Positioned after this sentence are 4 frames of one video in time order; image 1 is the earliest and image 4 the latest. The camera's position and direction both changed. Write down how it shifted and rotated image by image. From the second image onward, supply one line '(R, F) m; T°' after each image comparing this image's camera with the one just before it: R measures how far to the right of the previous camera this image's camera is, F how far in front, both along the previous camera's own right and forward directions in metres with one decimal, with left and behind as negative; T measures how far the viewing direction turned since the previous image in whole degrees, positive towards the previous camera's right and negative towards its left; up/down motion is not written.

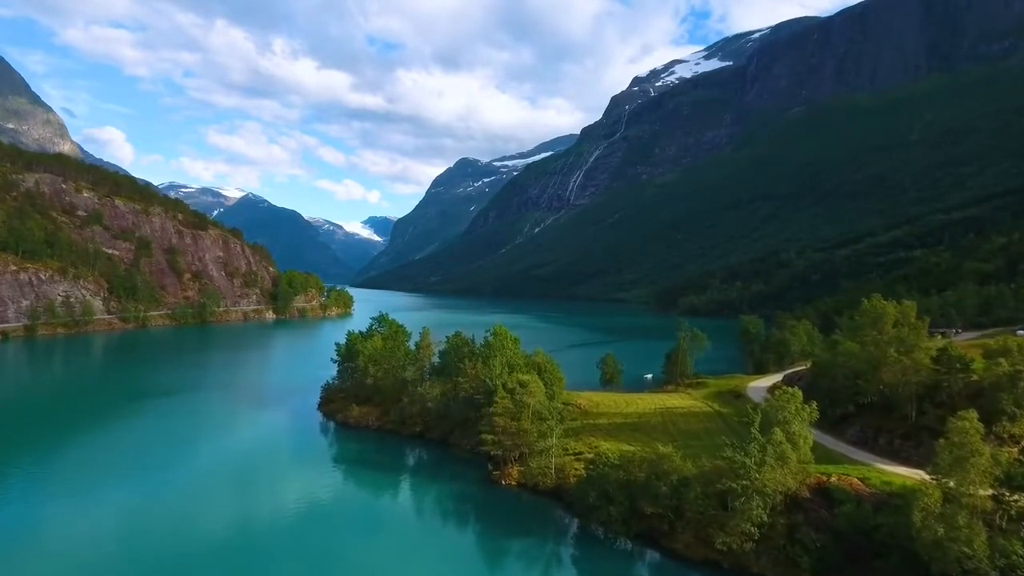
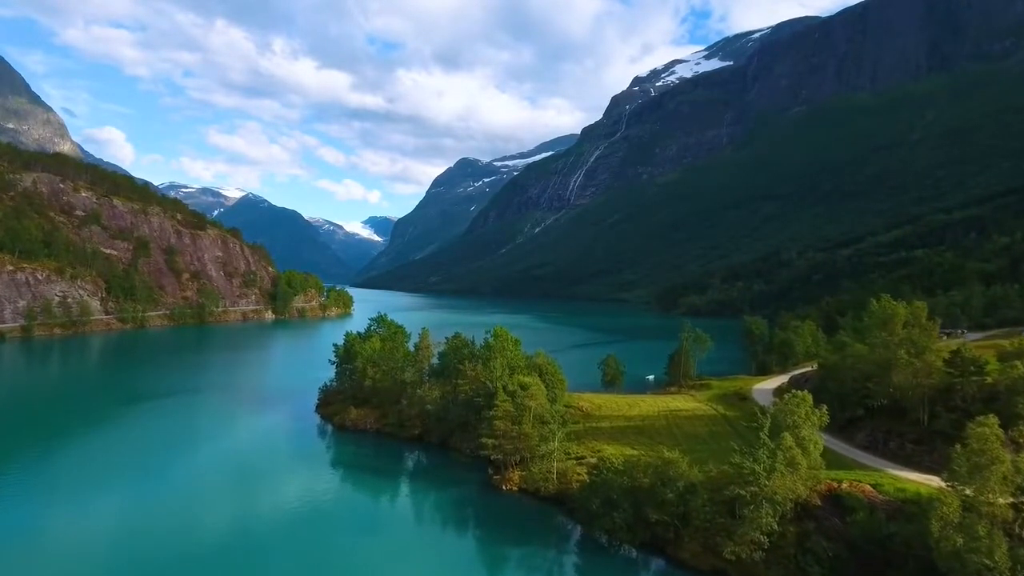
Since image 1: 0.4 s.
(-0.1, +1.1) m; 0°
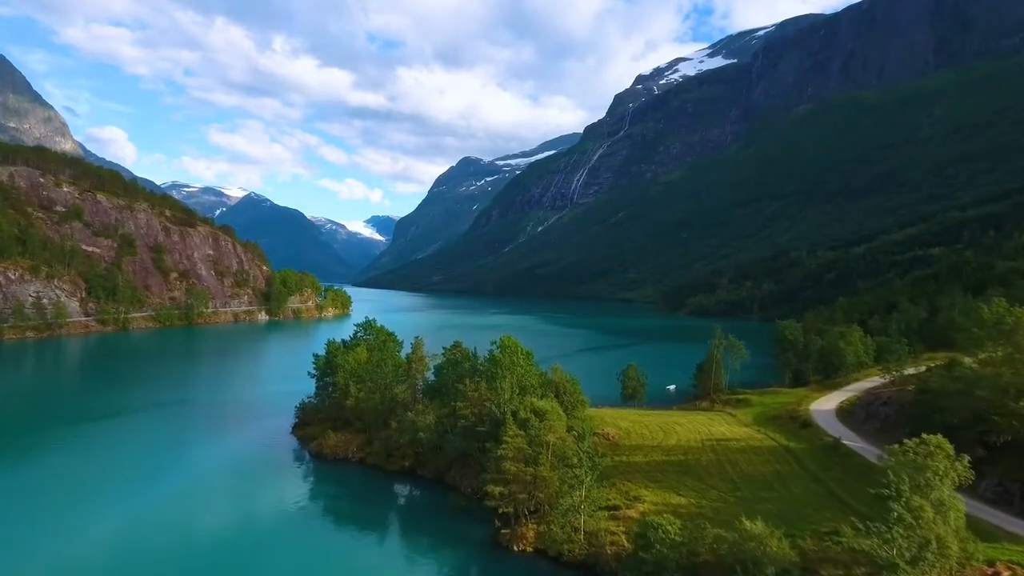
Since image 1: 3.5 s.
(-0.6, +10.3) m; 0°
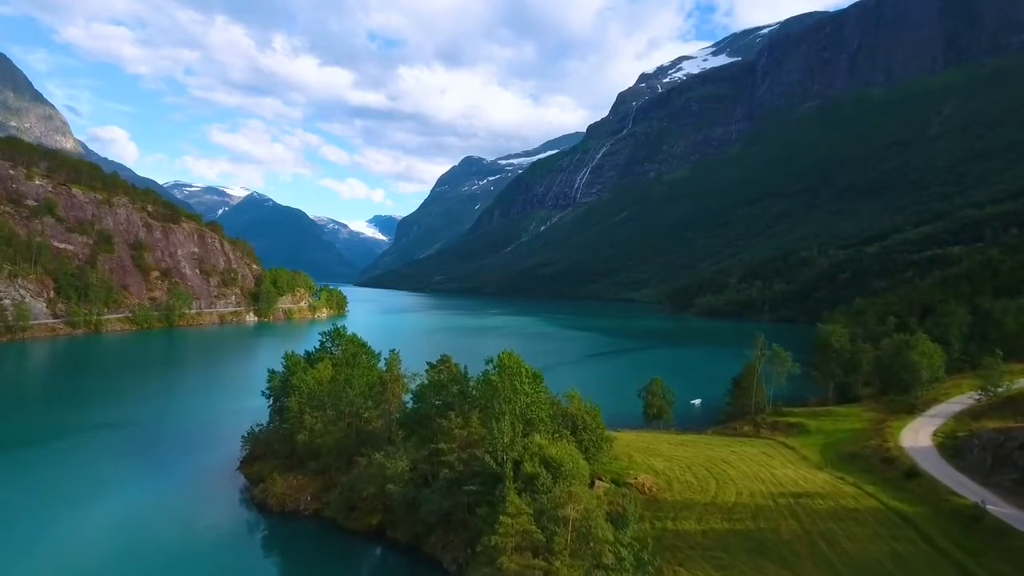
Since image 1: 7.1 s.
(0.0, +12.3) m; 0°
